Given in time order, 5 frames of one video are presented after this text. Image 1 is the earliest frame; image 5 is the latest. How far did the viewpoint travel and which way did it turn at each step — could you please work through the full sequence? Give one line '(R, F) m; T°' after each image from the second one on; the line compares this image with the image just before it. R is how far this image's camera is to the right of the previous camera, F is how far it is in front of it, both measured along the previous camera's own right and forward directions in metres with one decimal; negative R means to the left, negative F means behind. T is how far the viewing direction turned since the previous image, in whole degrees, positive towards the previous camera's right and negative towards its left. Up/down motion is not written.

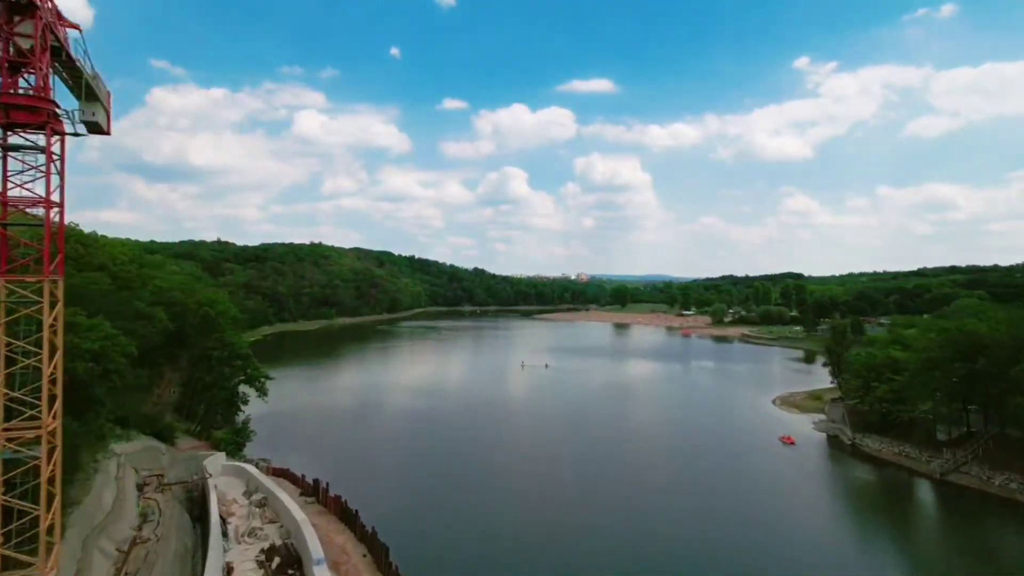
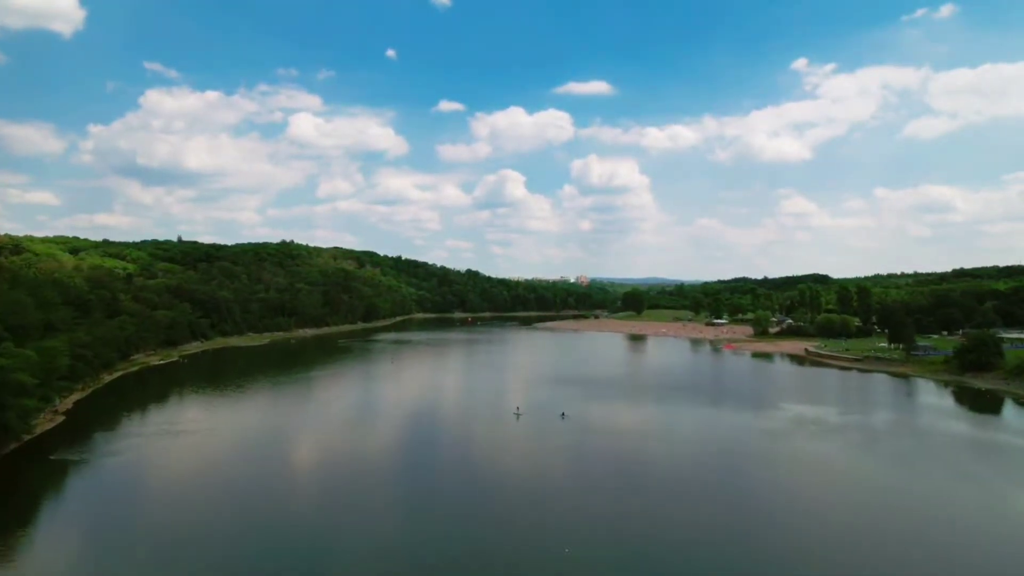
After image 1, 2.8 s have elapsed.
(+0.1, +15.5) m; 0°
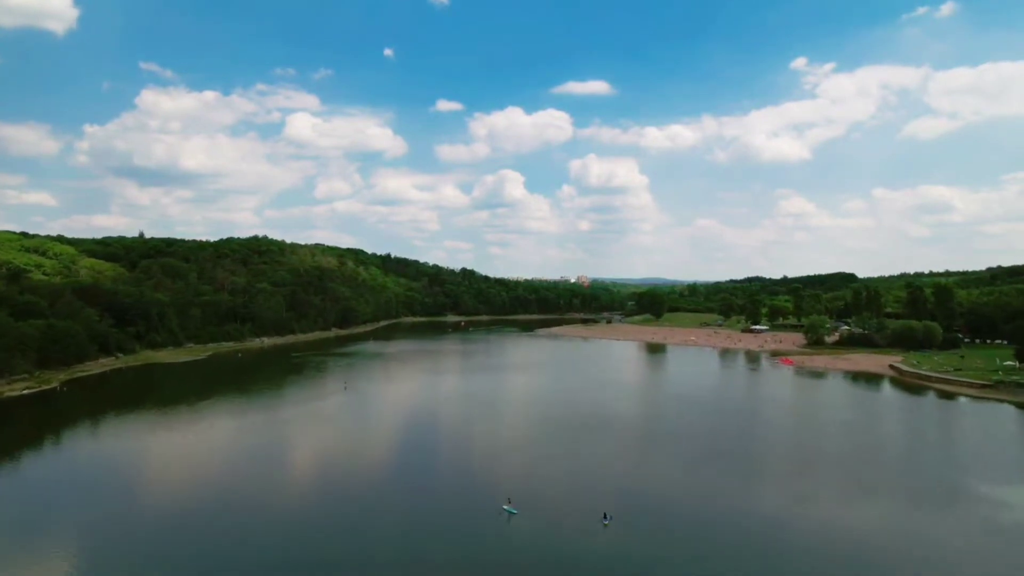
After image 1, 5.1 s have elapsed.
(-0.1, +12.6) m; 0°
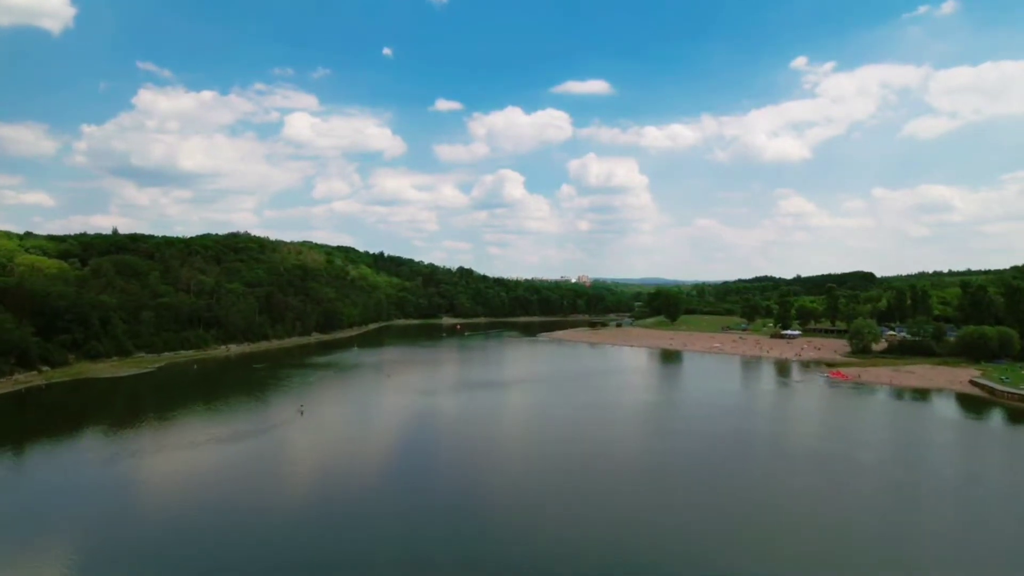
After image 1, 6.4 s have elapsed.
(-0.1, +7.5) m; 0°
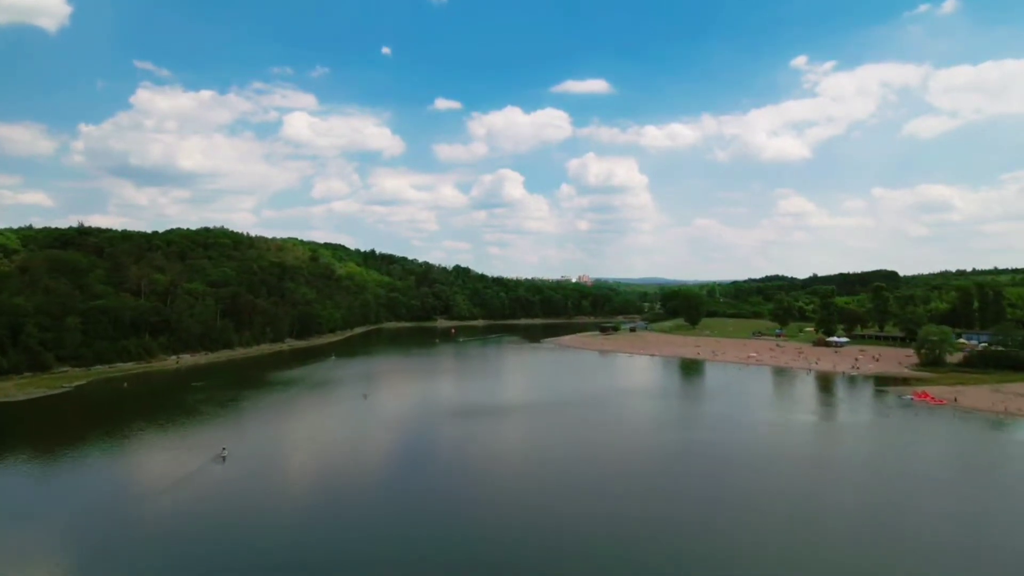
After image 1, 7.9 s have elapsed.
(-0.2, +8.3) m; 0°
